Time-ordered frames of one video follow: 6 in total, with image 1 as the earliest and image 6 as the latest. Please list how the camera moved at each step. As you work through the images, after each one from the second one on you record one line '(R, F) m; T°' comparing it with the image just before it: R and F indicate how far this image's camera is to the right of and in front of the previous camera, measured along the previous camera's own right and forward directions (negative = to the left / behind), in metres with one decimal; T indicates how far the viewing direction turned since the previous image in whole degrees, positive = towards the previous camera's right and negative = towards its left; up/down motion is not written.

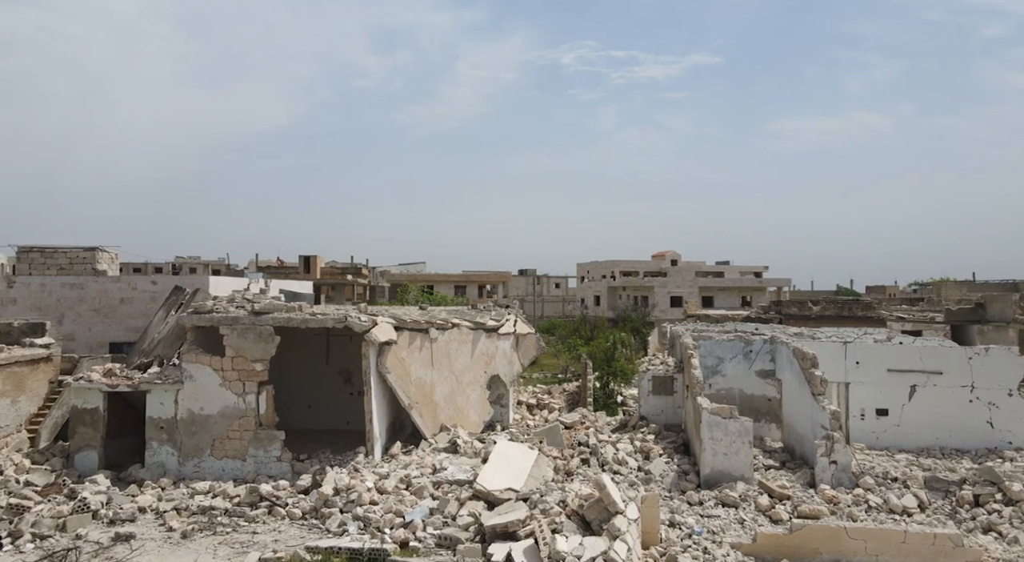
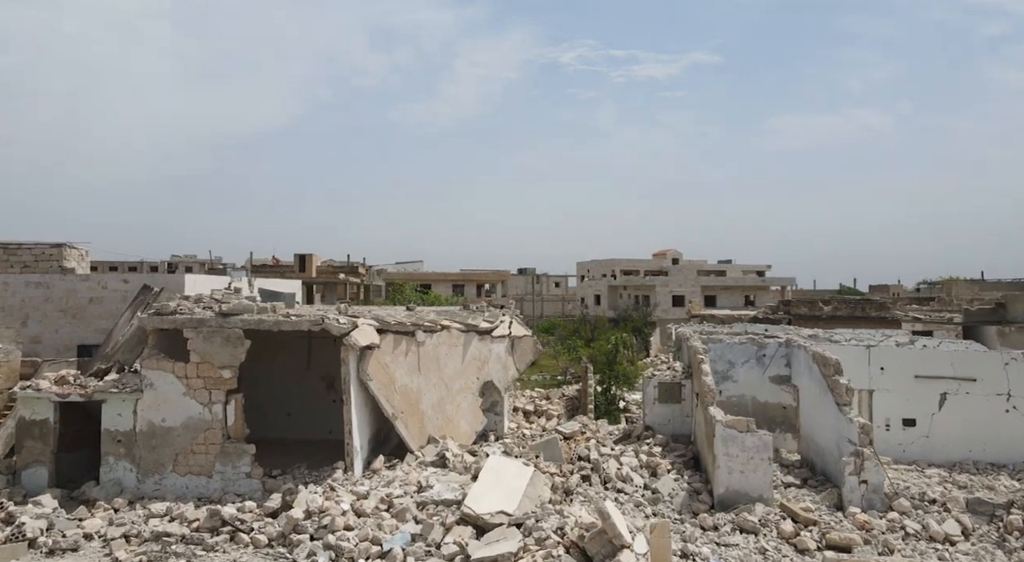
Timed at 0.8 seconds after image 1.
(+0.1, +1.0) m; 0°
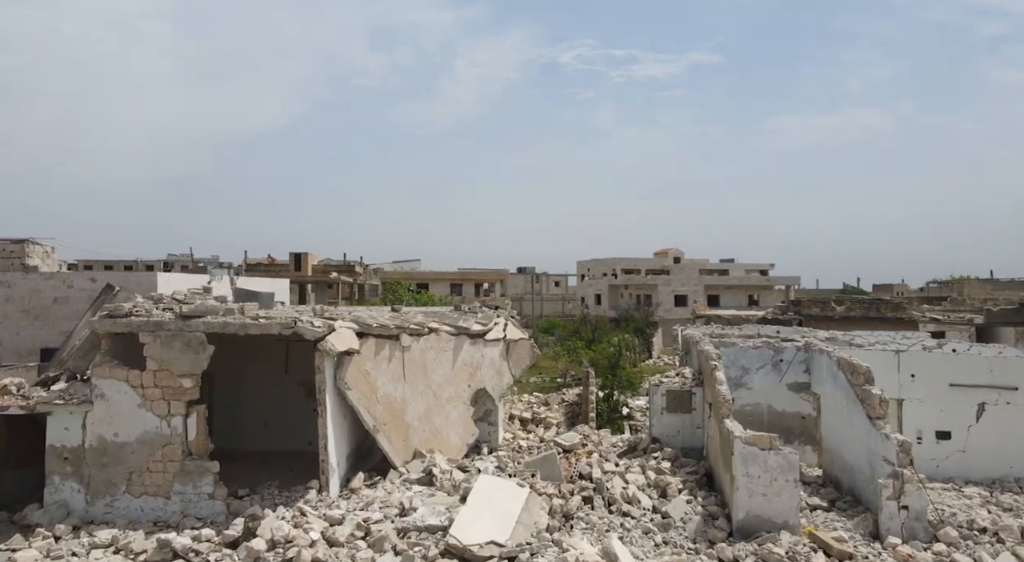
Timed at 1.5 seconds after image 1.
(+0.1, +1.0) m; 0°
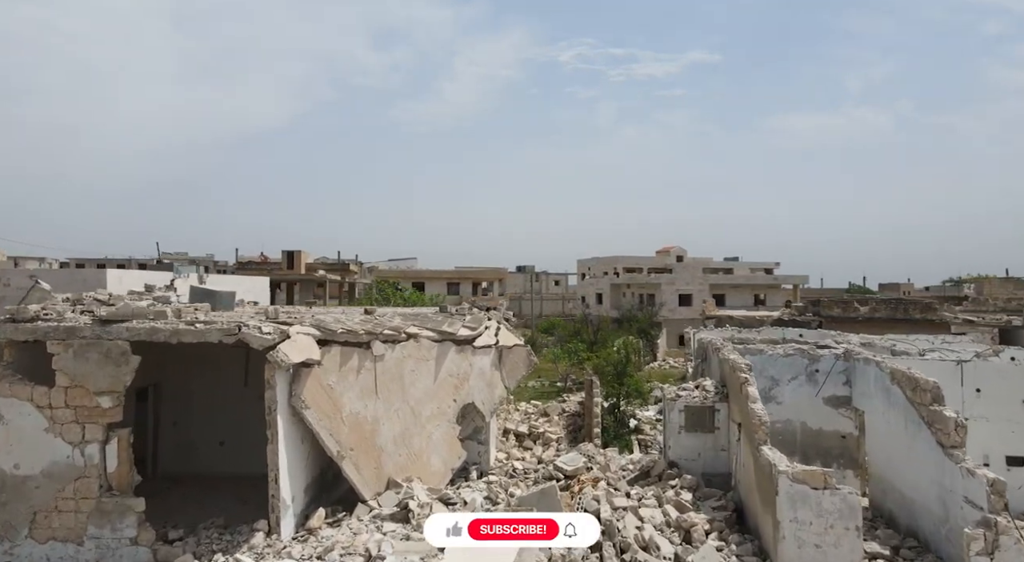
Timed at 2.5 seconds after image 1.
(+0.1, +1.6) m; 0°
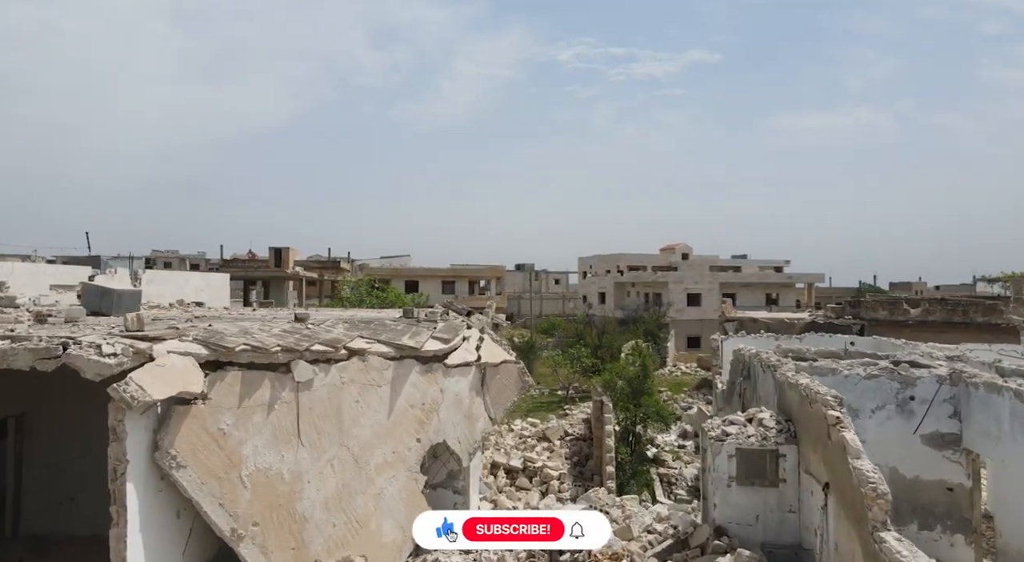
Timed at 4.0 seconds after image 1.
(+0.1, +2.7) m; 0°
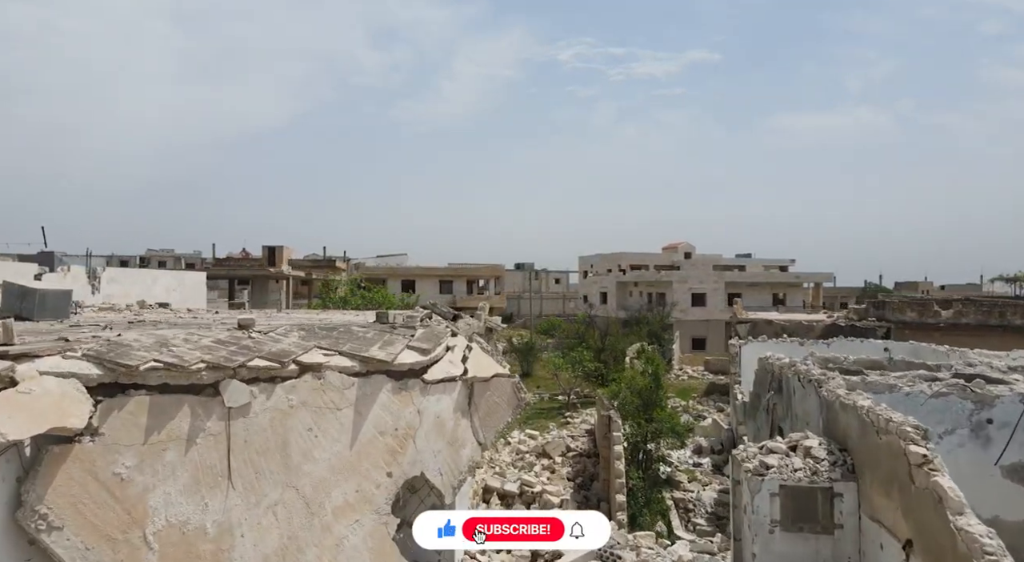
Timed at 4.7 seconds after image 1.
(+0.1, +1.3) m; 0°
